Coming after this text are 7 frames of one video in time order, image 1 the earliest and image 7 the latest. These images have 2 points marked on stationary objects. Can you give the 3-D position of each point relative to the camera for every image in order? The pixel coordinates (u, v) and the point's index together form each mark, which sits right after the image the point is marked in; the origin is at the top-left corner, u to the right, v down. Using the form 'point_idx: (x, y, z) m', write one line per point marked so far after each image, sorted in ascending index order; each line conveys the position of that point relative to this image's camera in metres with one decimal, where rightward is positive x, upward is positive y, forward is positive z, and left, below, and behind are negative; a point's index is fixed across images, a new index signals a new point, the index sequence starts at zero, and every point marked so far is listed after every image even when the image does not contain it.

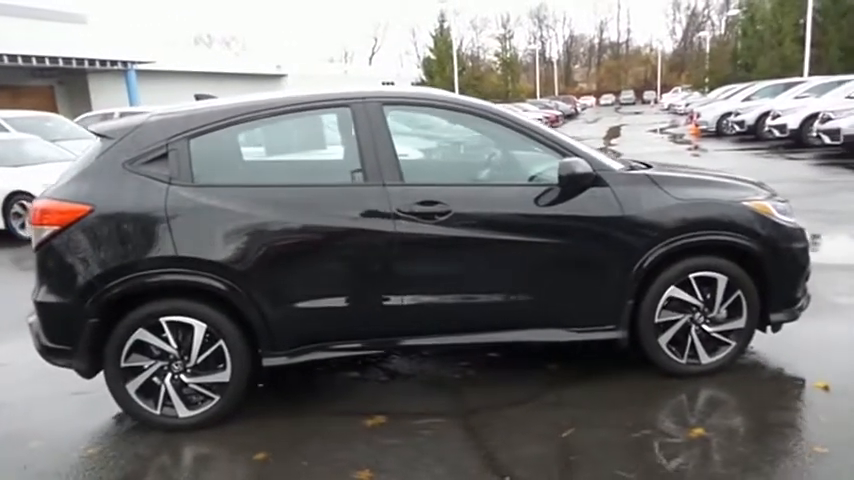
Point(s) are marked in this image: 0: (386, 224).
0: (-0.2, +0.1, +3.7) m
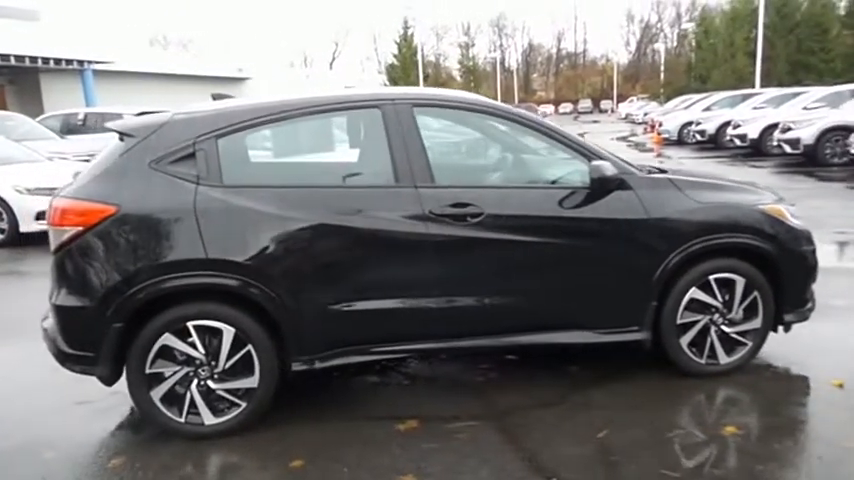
0: (0.0, +0.1, +3.7) m
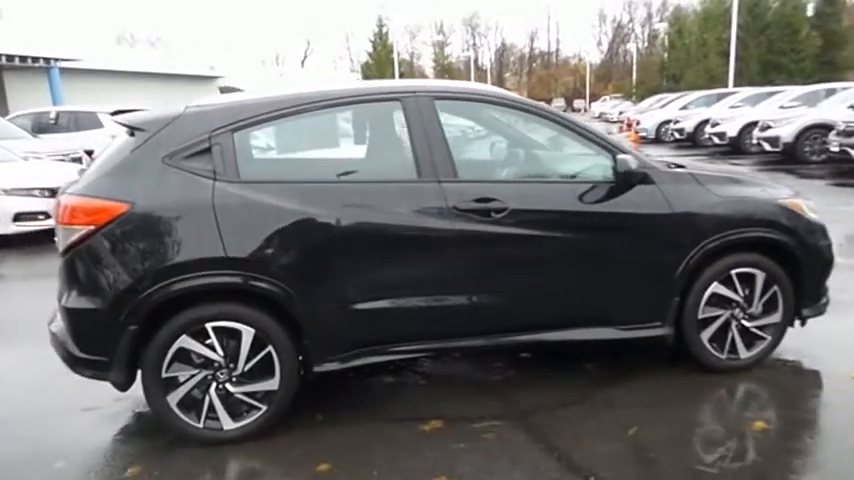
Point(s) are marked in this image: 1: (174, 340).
0: (+0.1, +0.1, +3.6) m
1: (-1.2, -0.5, +3.5) m
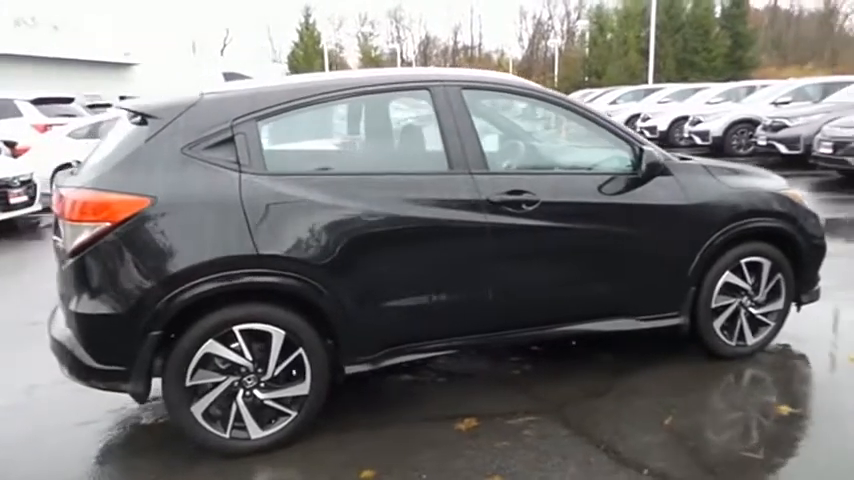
0: (+0.2, +0.1, +3.6) m
1: (-1.0, -0.5, +3.2) m
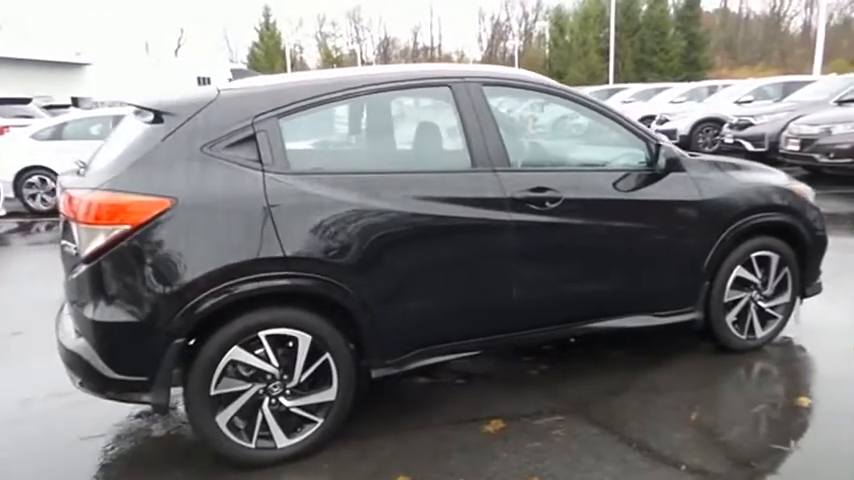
0: (+0.4, +0.1, +3.5) m
1: (-0.8, -0.5, +3.1) m
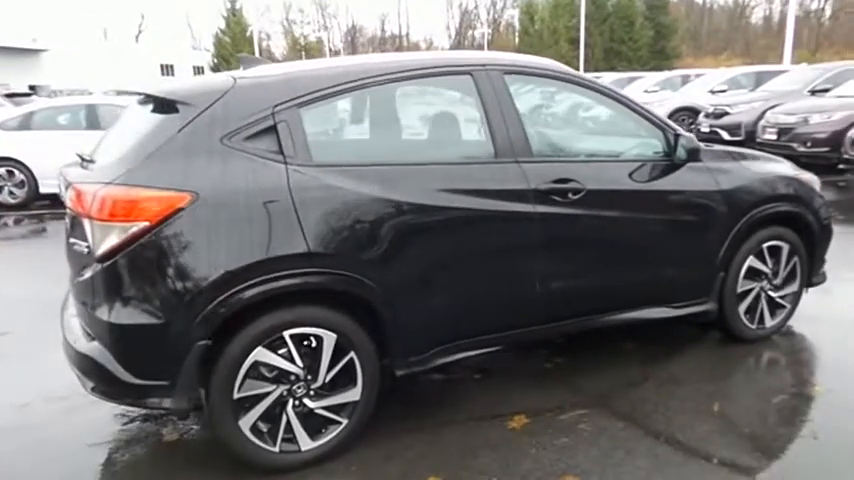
0: (+0.5, +0.2, +3.4) m
1: (-0.7, -0.4, +2.9) m
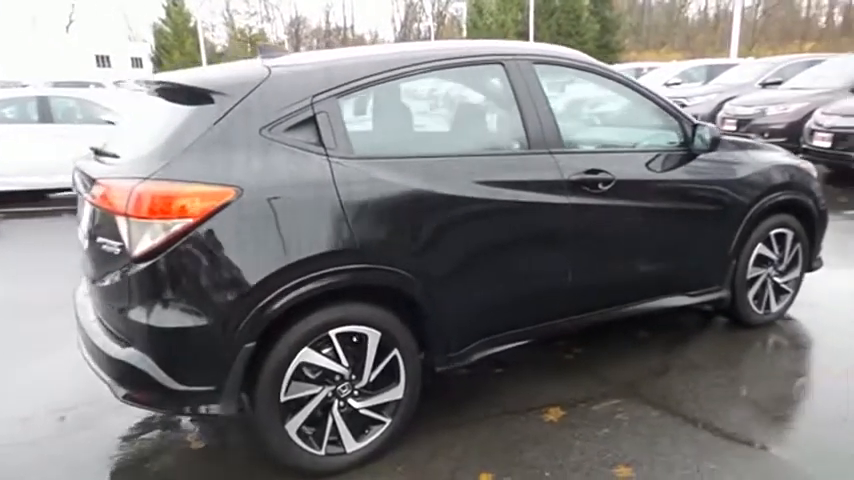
0: (+0.6, +0.2, +3.4) m
1: (-0.5, -0.4, +2.8) m
